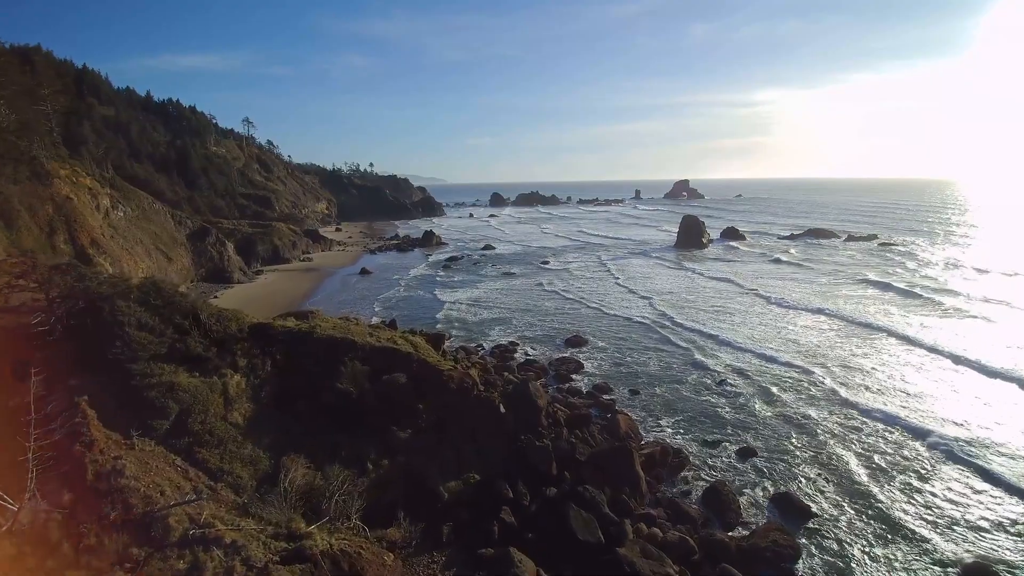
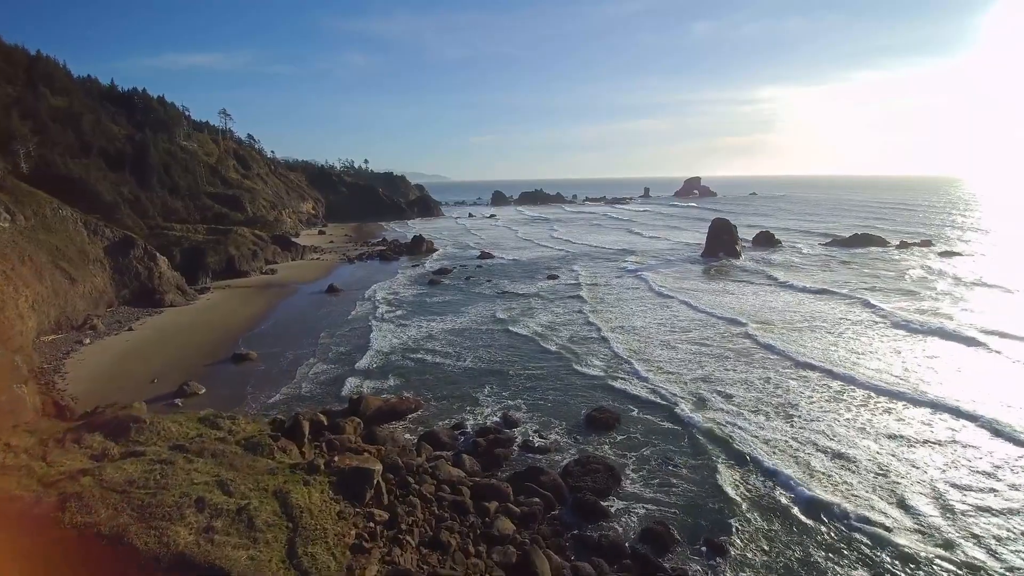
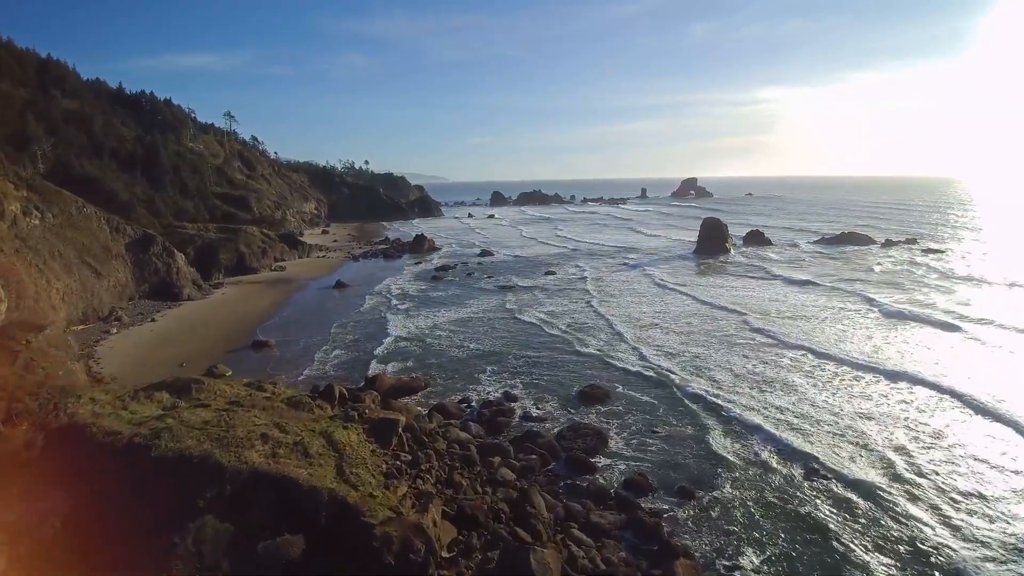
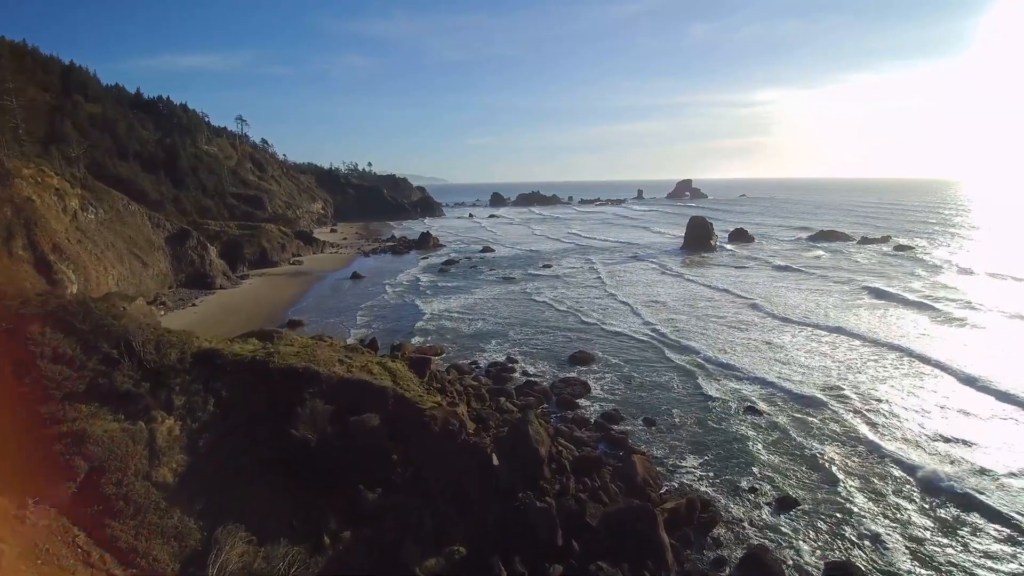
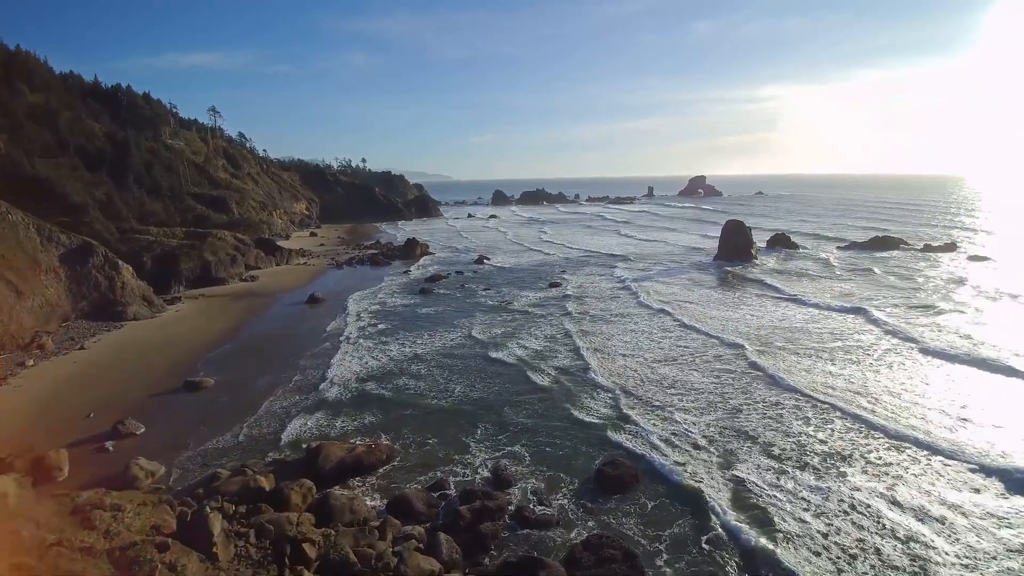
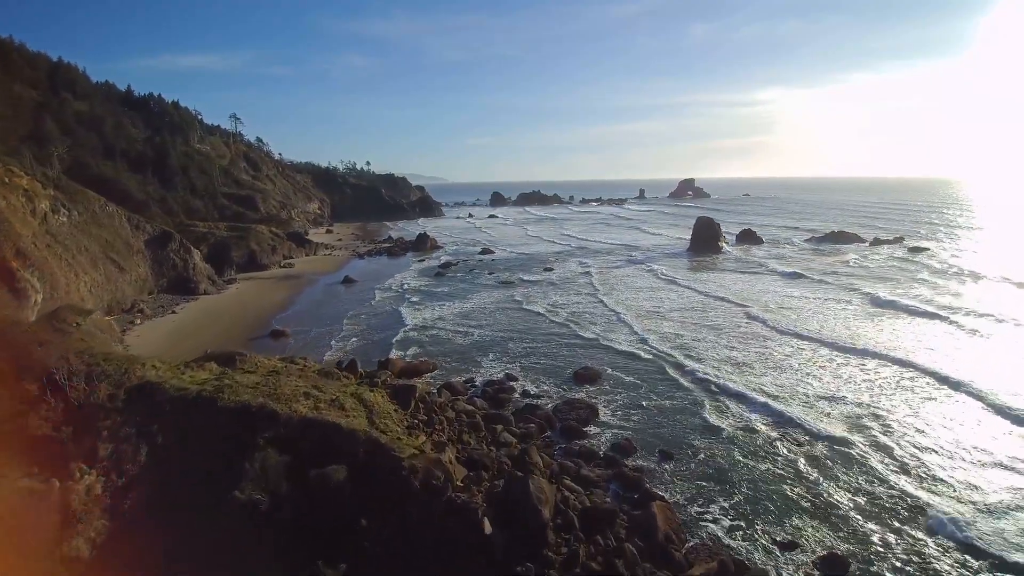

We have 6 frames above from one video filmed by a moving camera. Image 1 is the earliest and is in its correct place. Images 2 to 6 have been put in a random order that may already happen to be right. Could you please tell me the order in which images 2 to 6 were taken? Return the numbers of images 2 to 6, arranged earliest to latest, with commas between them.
4, 6, 3, 2, 5
